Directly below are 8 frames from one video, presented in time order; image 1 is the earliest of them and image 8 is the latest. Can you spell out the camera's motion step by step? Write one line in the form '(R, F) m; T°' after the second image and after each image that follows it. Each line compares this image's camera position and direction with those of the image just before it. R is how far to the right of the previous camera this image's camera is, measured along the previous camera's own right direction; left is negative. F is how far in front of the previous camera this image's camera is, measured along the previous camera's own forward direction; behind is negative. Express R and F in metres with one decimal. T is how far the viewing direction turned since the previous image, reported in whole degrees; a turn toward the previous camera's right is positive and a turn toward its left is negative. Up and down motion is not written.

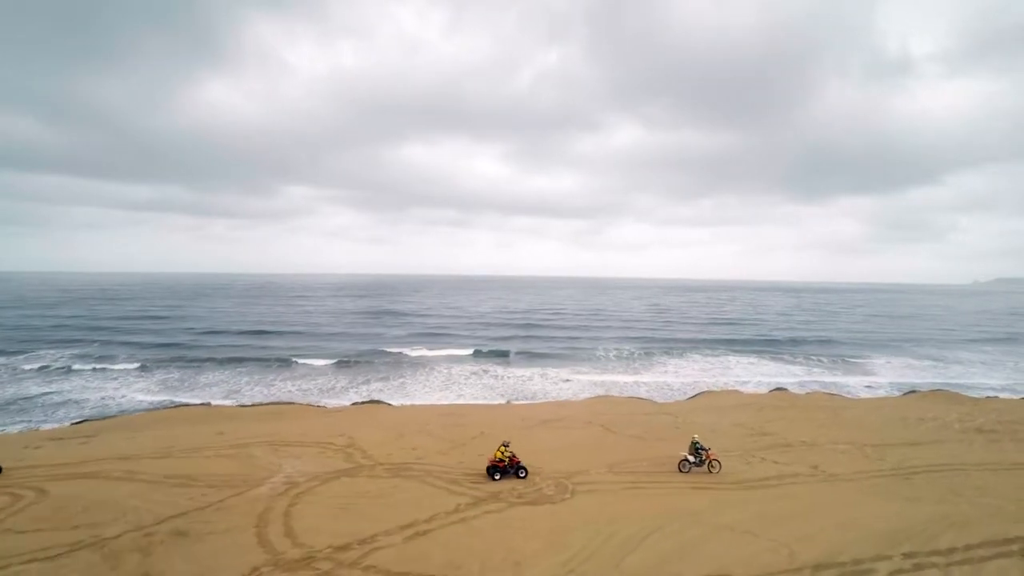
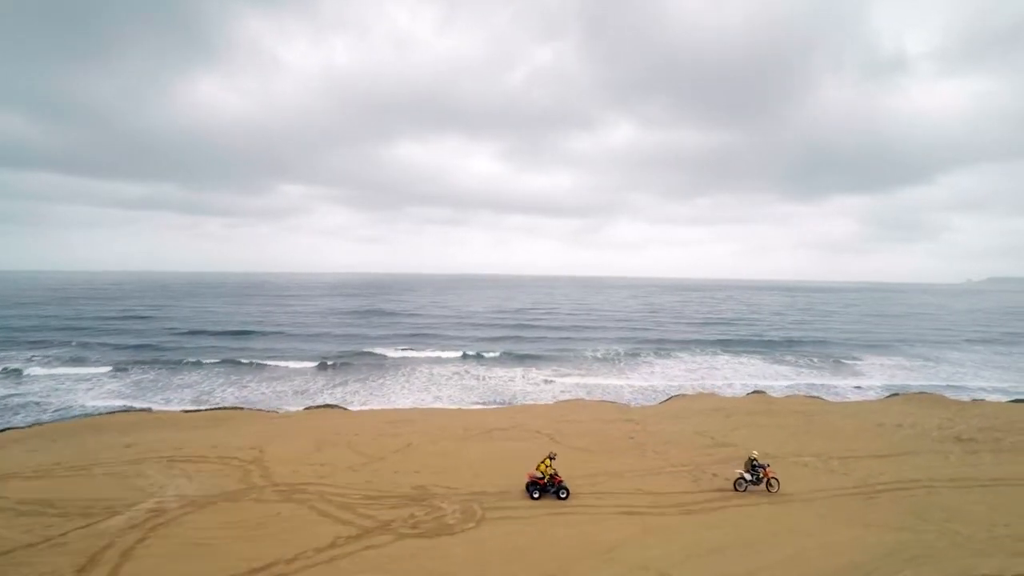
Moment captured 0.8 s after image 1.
(+1.4, +0.9) m; 0°
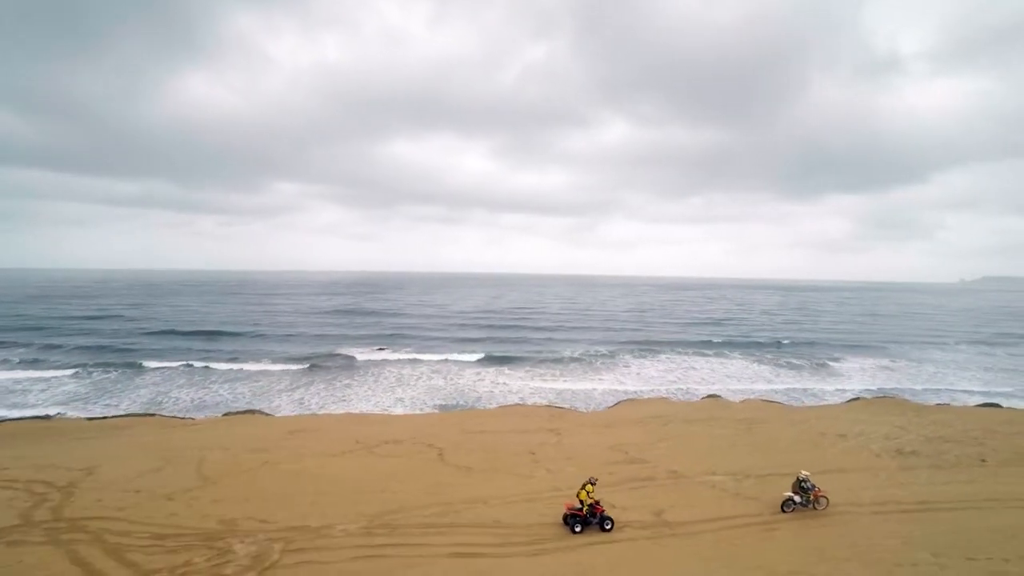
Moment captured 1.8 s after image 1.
(+2.4, +1.1) m; 0°
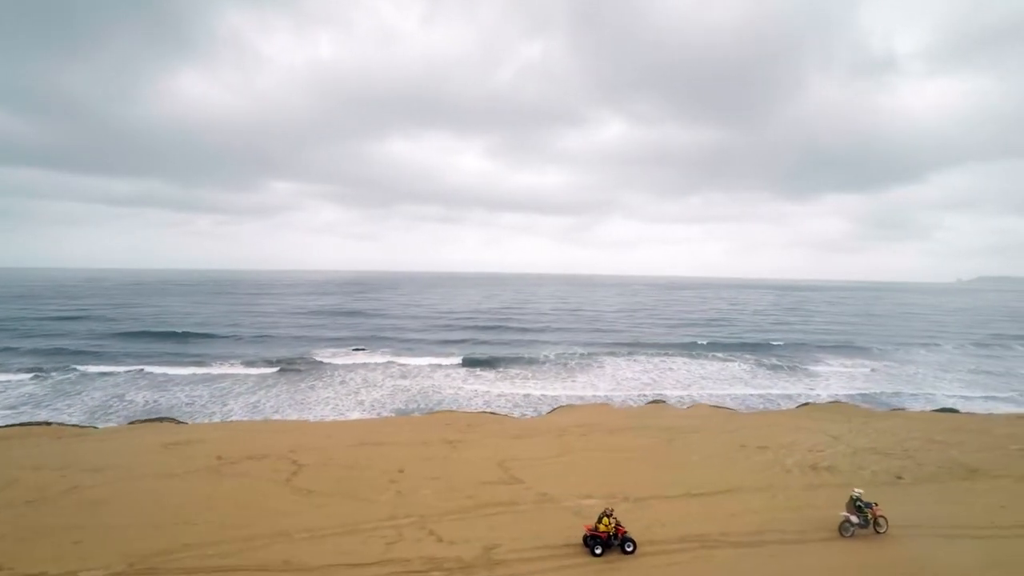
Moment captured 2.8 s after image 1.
(+2.6, +0.9) m; 0°
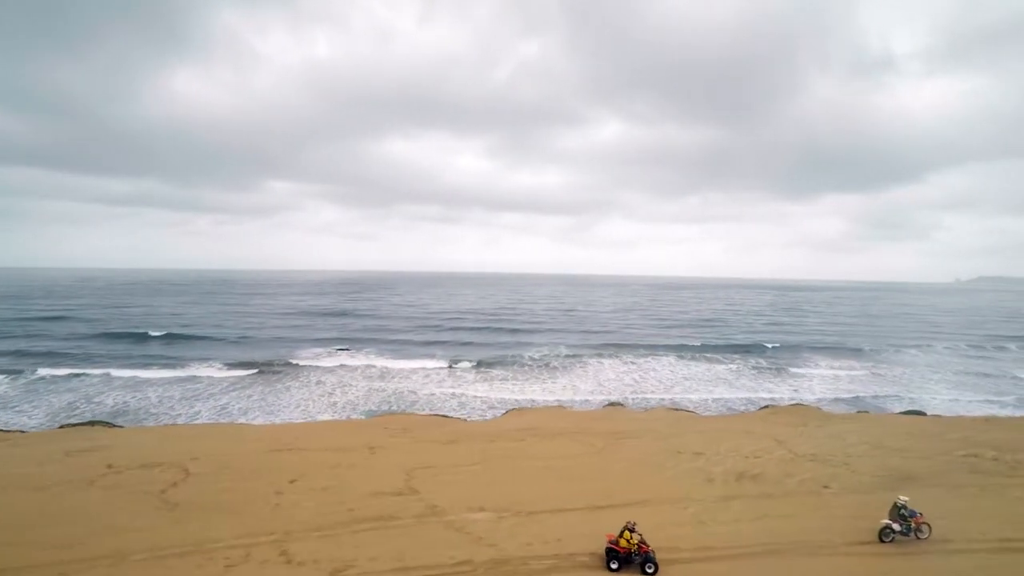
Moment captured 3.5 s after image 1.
(+1.9, +0.5) m; 0°
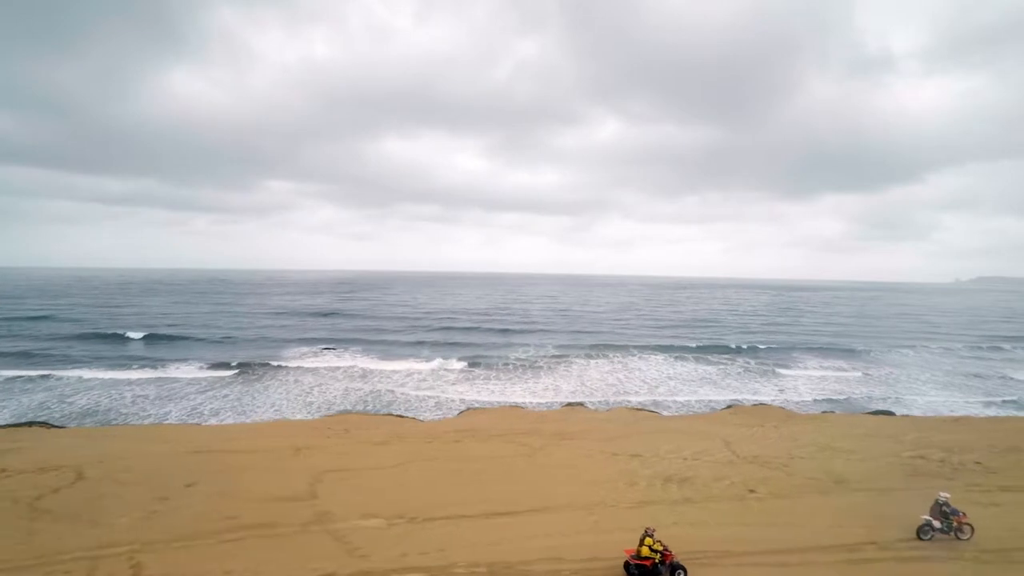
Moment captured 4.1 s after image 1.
(+1.6, +0.4) m; 0°
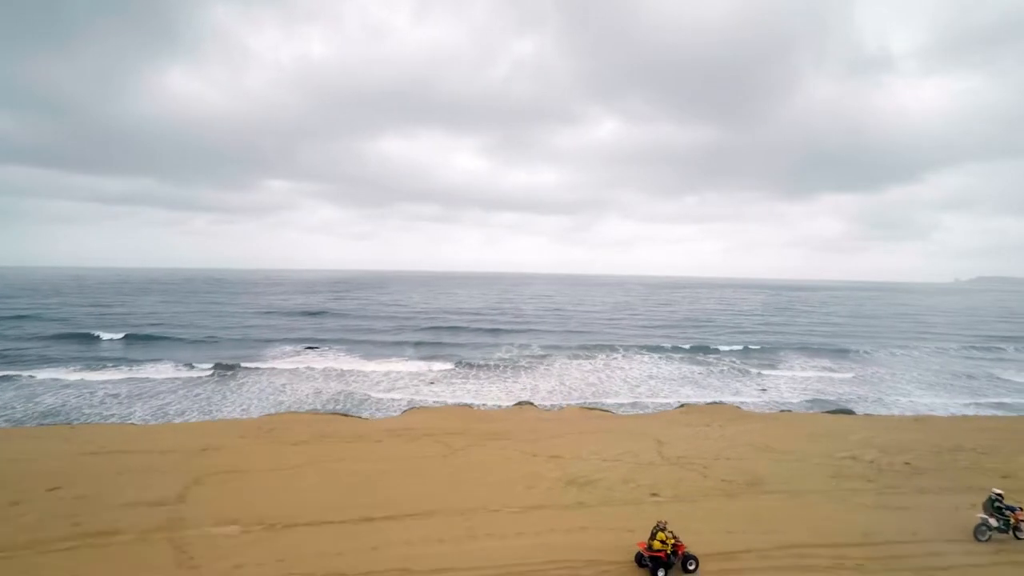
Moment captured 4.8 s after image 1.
(+1.9, +0.4) m; 0°
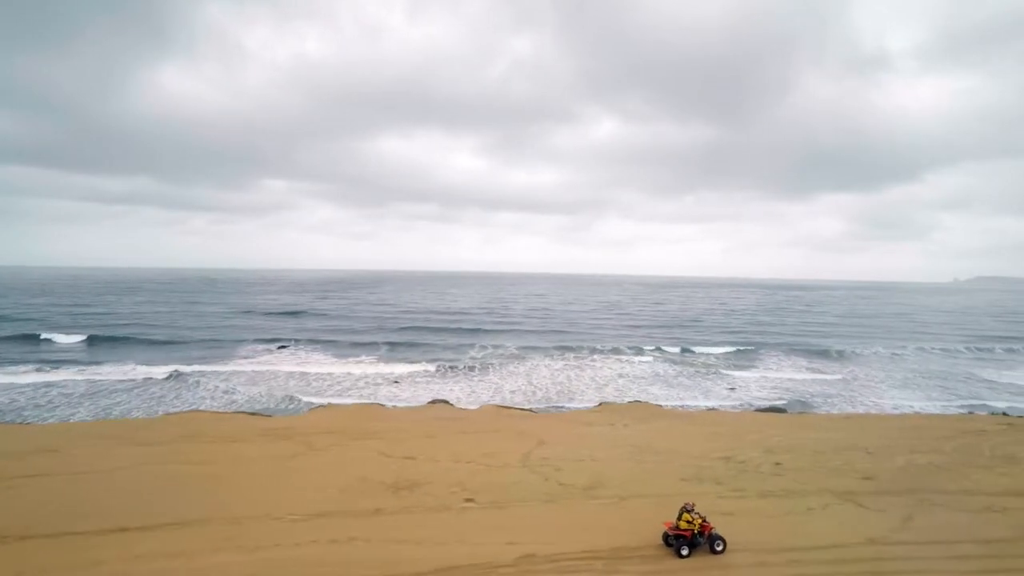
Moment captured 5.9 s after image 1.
(+3.2, +0.6) m; 0°
